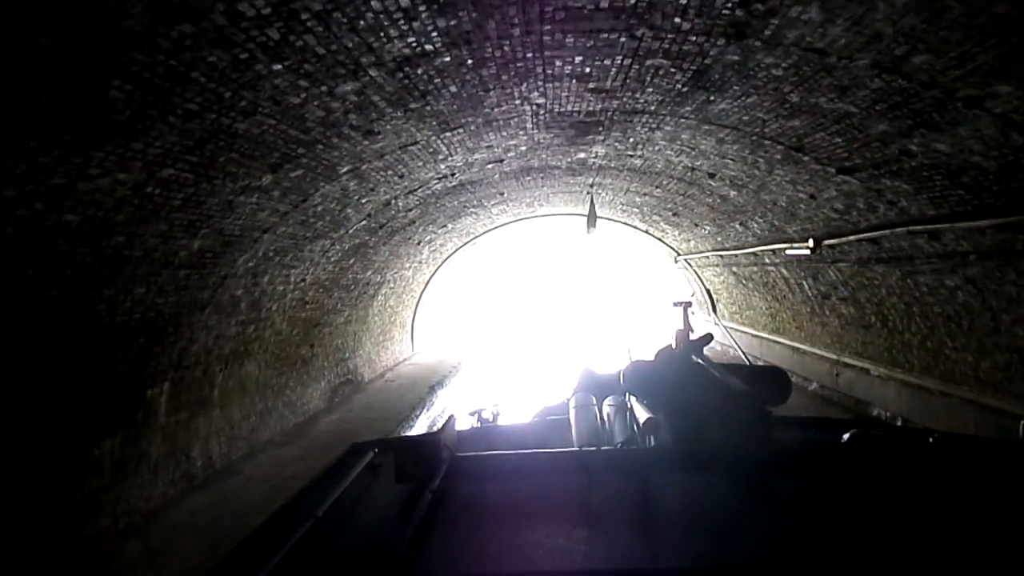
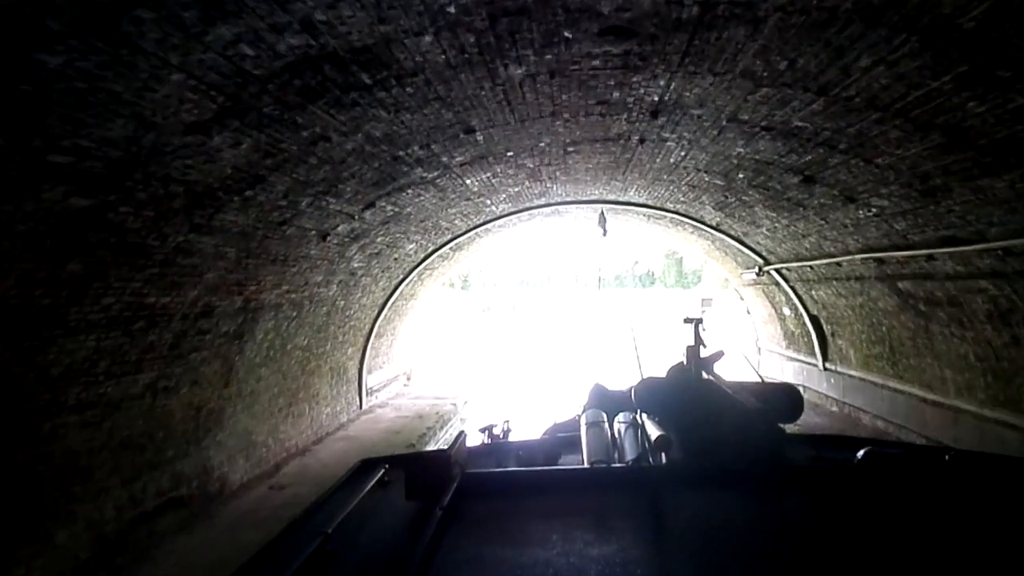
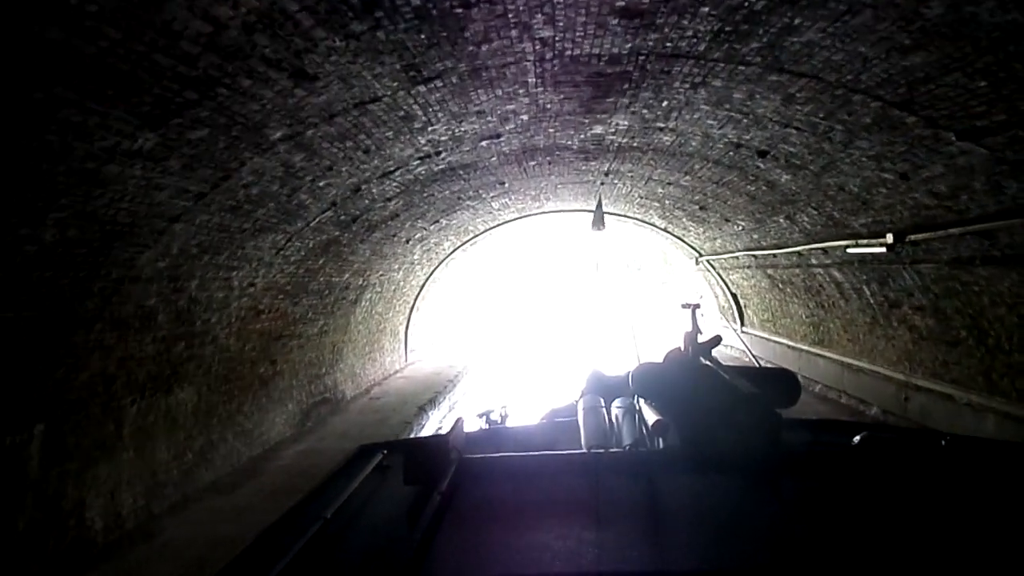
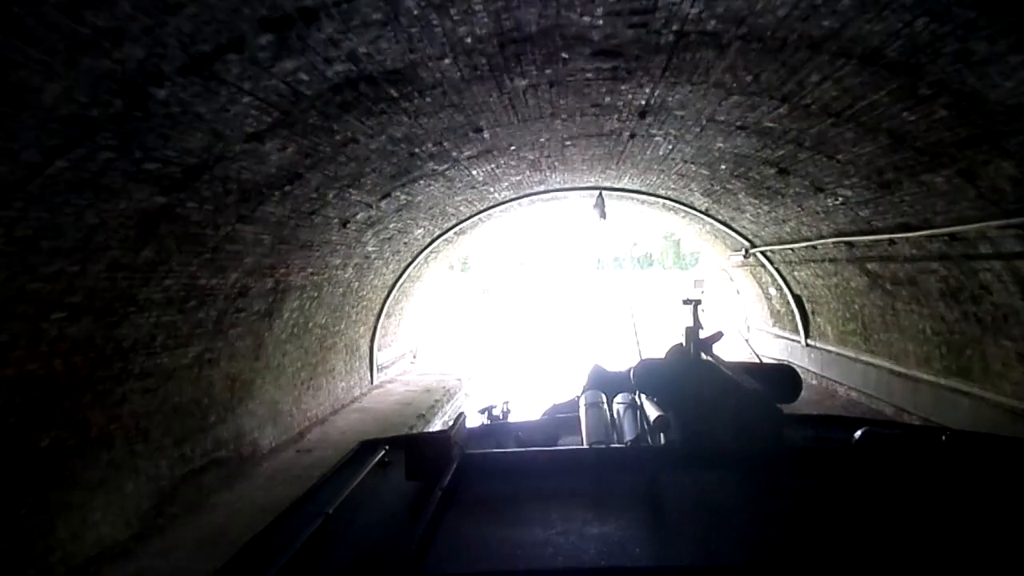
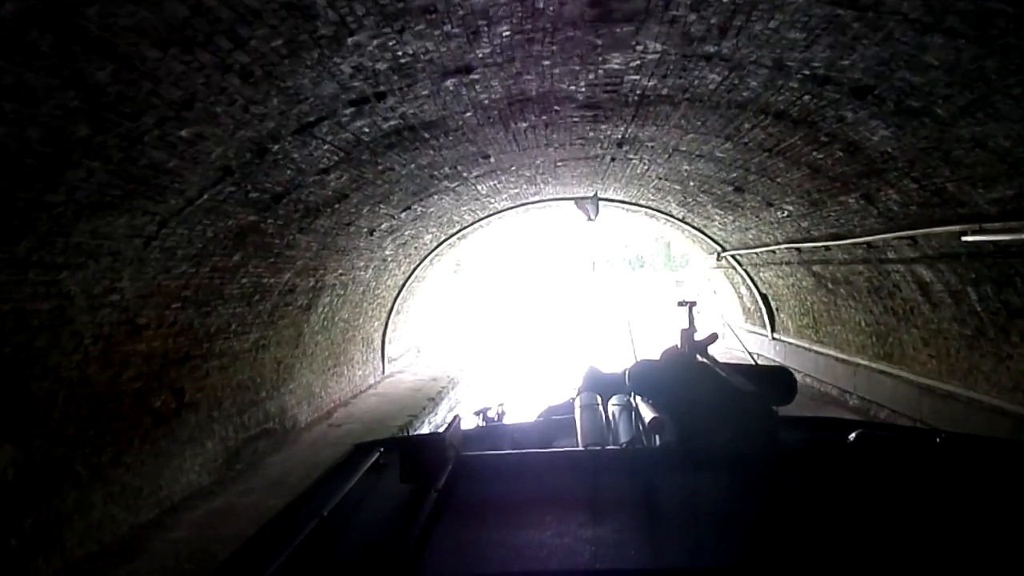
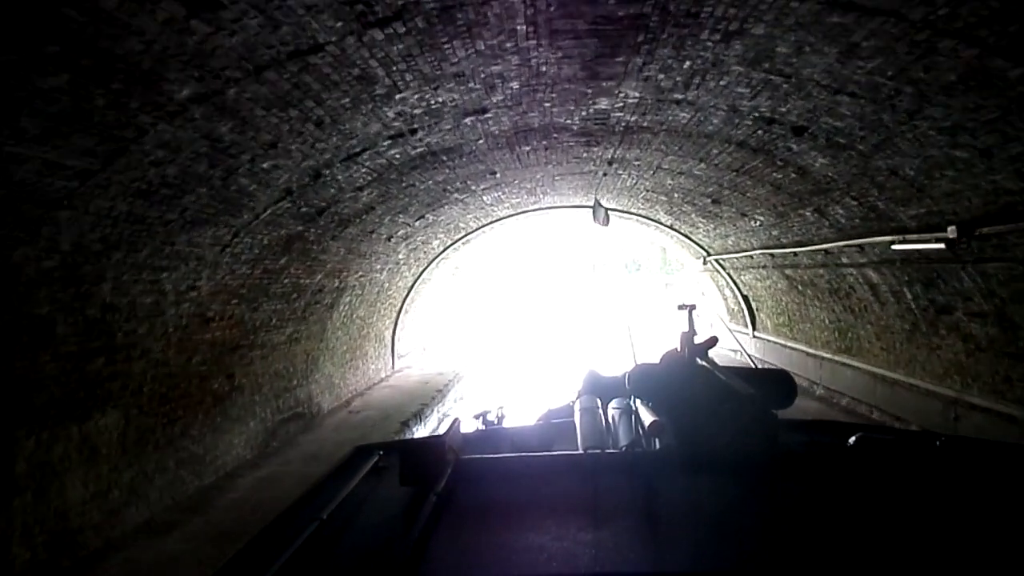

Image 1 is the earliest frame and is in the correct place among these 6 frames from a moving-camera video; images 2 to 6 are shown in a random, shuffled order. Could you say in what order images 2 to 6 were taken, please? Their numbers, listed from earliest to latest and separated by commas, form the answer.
3, 6, 5, 4, 2
